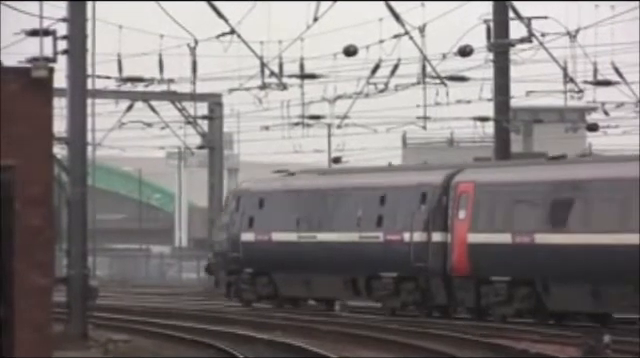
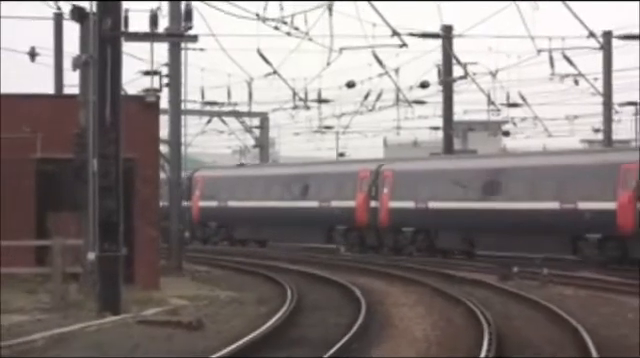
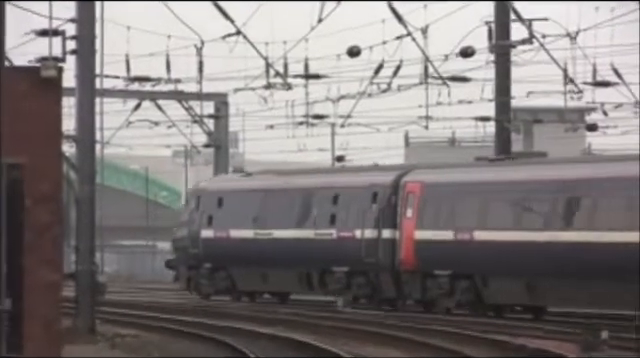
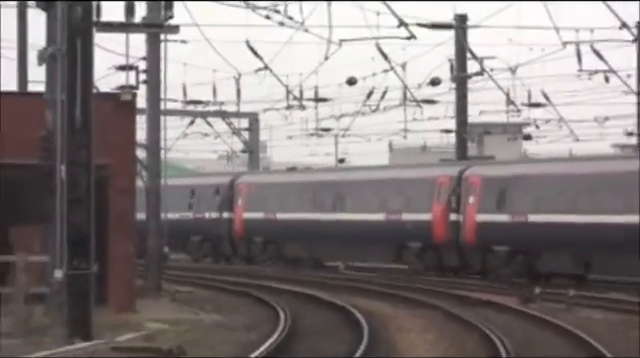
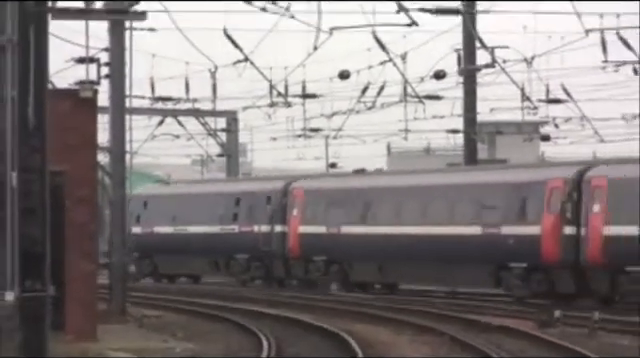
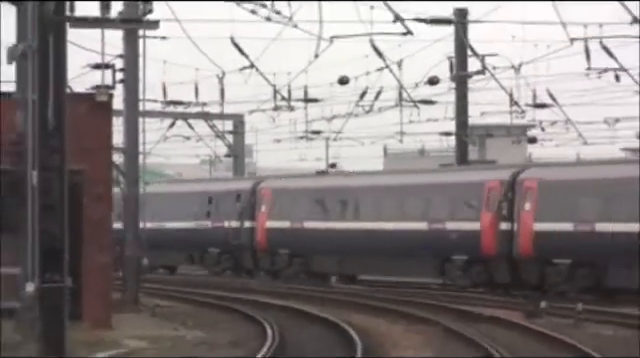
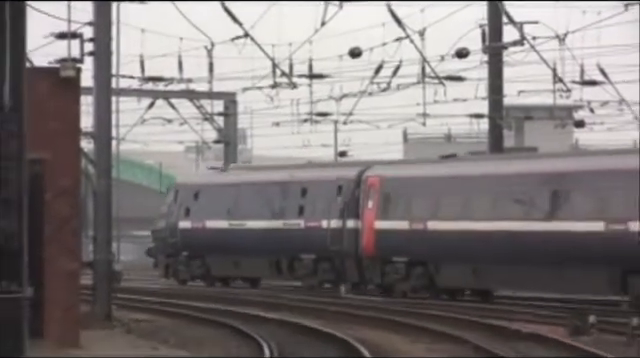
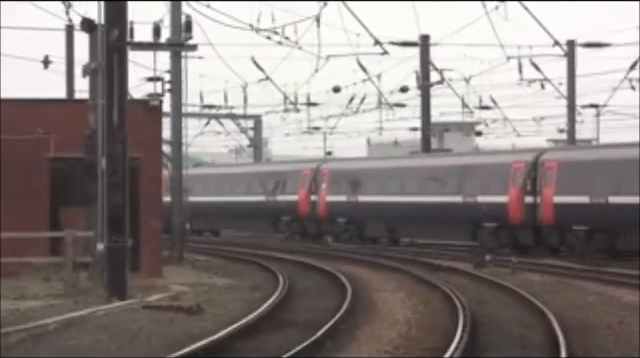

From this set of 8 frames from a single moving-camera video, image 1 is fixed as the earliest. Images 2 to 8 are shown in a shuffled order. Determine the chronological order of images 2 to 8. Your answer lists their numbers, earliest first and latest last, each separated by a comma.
3, 7, 5, 6, 4, 2, 8
